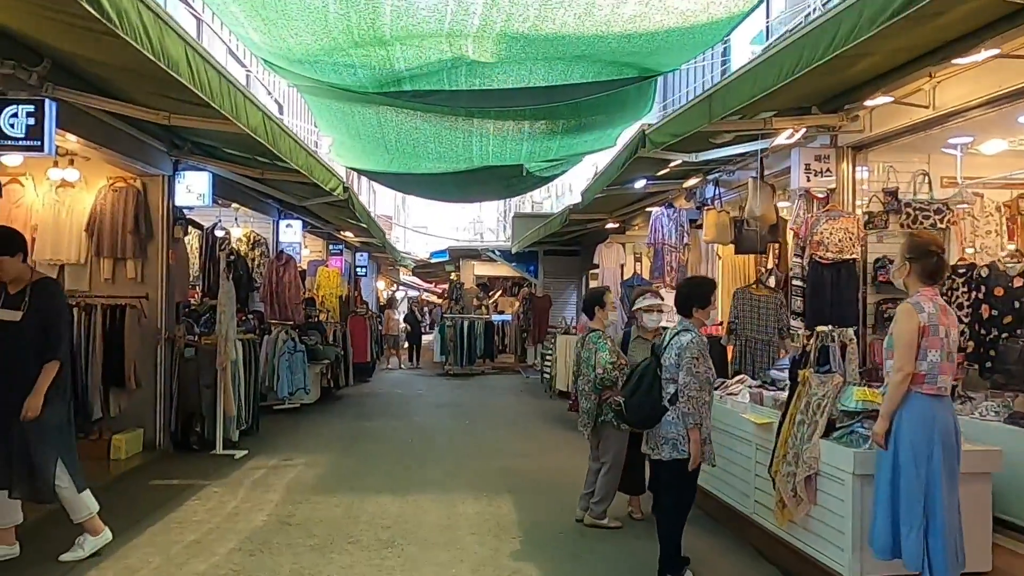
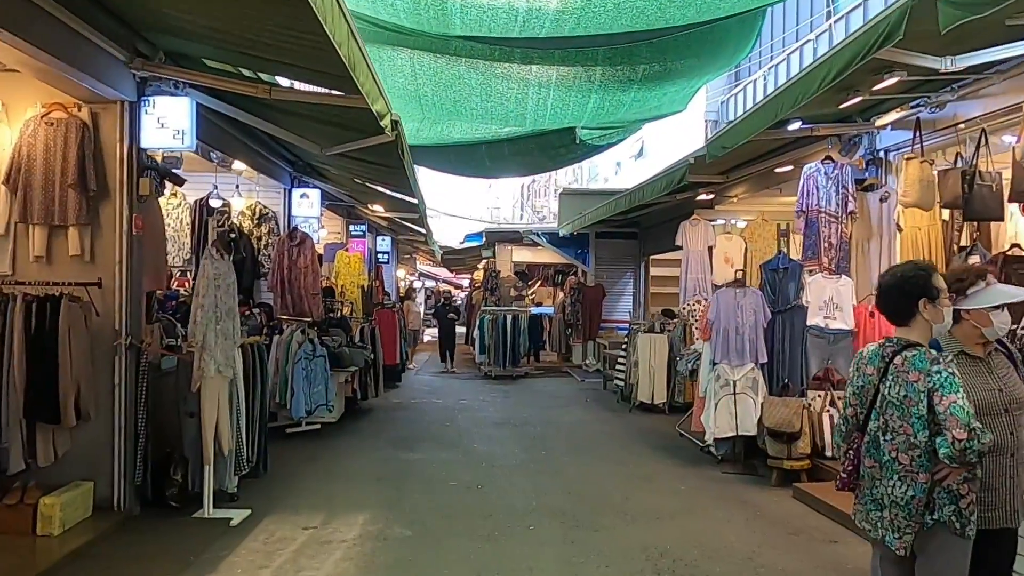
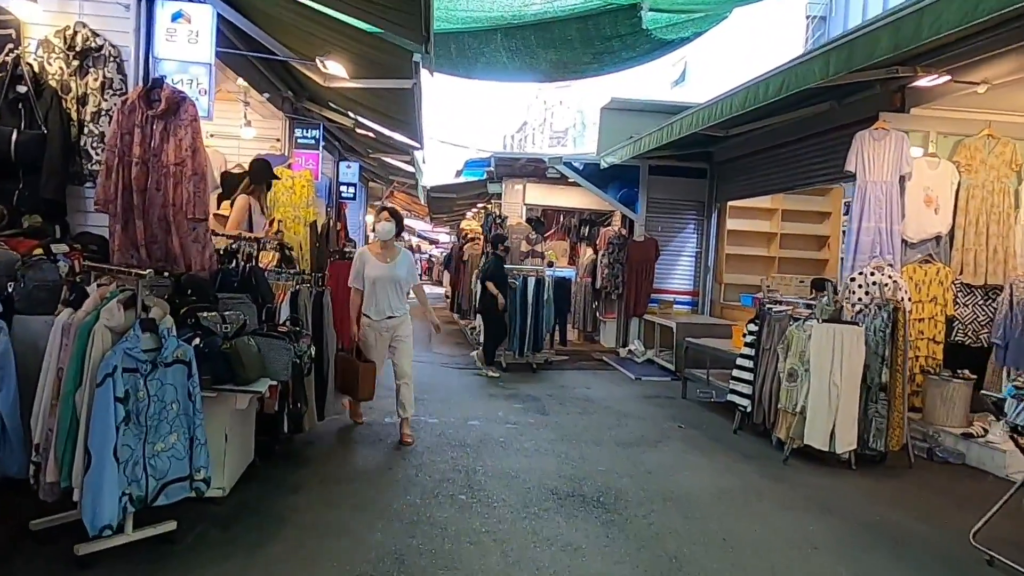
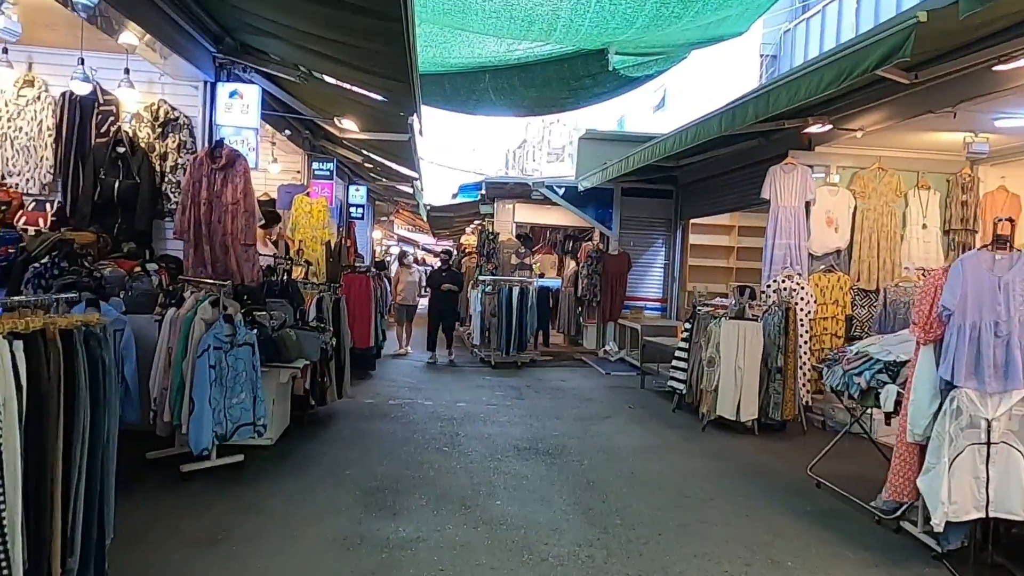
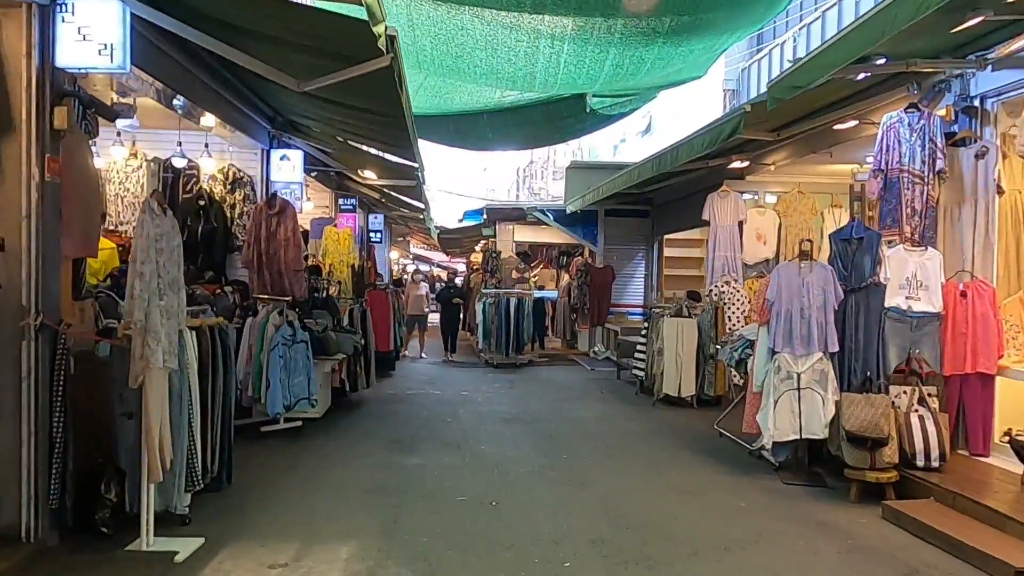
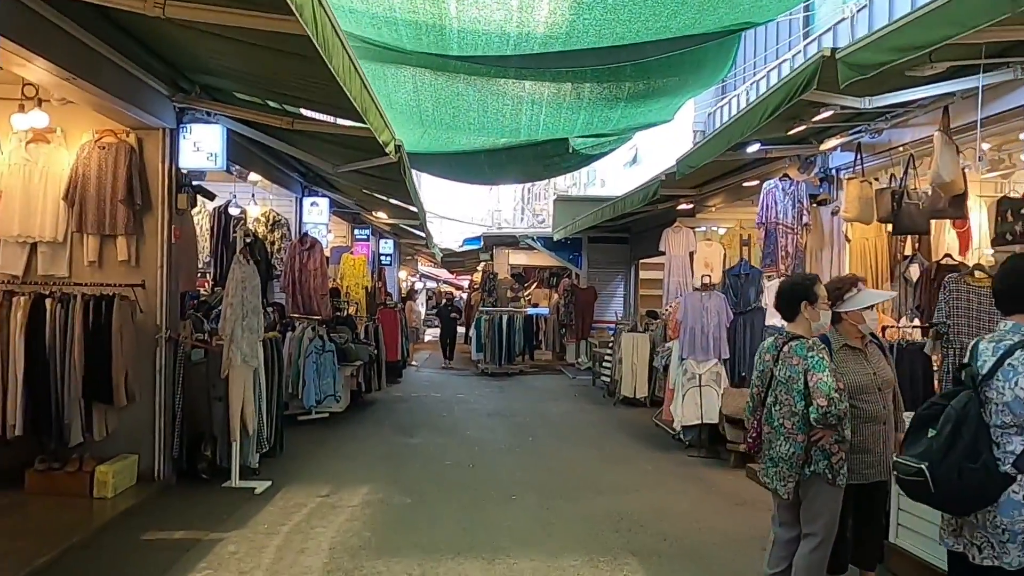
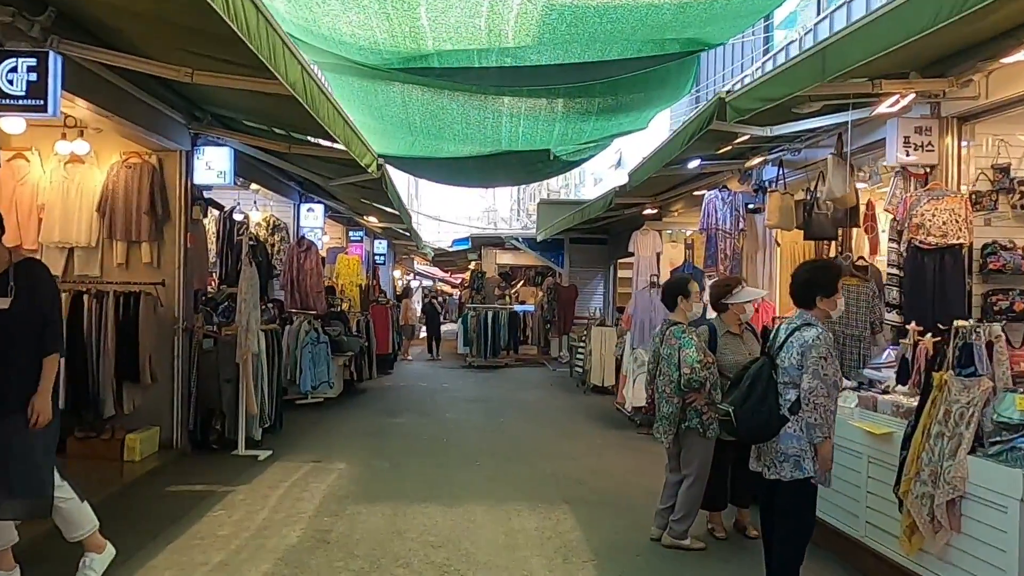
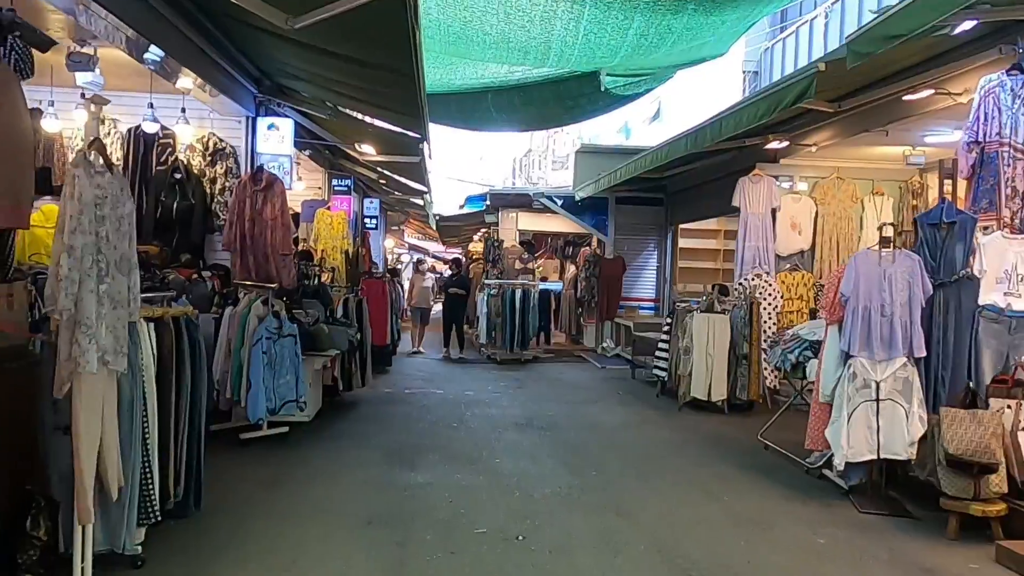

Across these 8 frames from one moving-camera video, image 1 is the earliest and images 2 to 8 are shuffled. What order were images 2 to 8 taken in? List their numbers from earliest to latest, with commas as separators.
7, 6, 2, 5, 8, 4, 3
